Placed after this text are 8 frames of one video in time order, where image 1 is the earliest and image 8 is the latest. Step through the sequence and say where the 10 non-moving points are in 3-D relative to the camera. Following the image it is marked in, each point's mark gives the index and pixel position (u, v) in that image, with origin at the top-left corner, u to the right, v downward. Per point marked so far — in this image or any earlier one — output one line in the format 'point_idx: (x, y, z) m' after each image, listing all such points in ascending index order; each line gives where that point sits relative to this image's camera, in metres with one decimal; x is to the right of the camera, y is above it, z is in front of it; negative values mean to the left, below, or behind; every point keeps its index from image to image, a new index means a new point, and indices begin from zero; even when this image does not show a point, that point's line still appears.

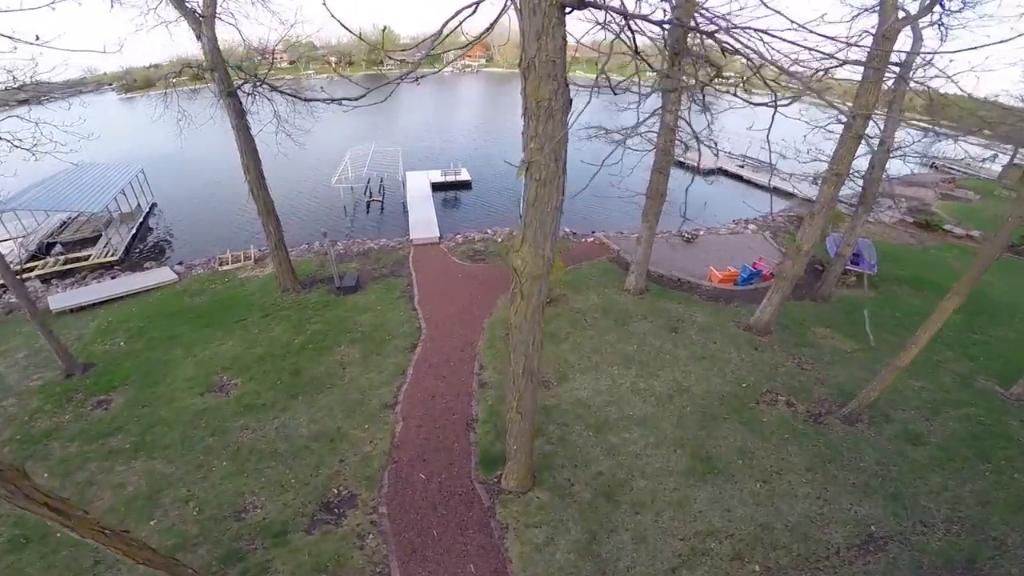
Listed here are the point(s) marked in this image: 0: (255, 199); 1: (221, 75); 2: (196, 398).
0: (-6.2, +2.1, +11.4) m
1: (-6.3, +4.5, +10.5) m
2: (-5.8, -2.0, +8.9) m
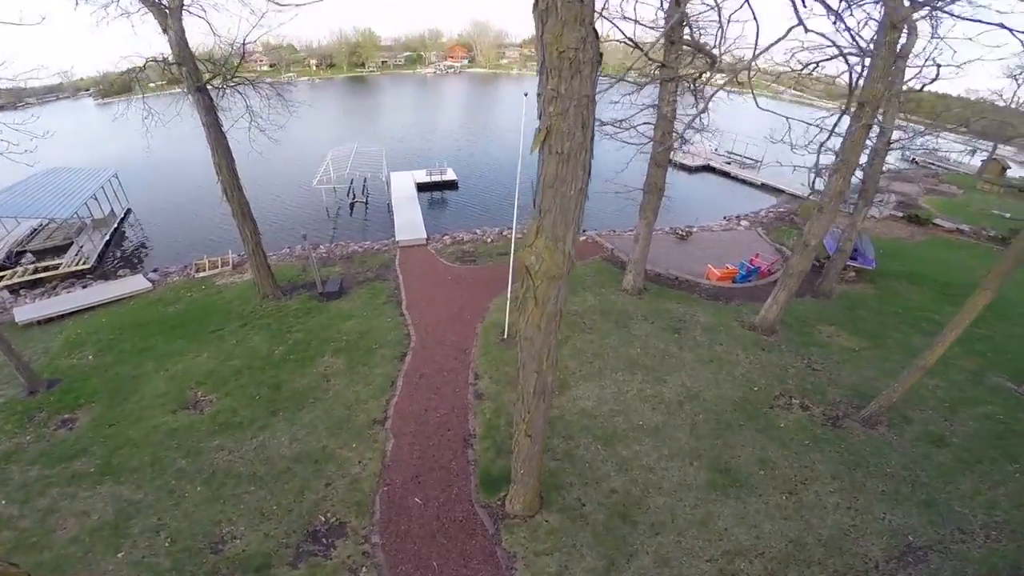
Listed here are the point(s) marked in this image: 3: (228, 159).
0: (-6.3, +2.0, +10.7) m
1: (-6.5, +4.3, +9.8) m
2: (-5.8, -2.2, +8.2) m
3: (-6.2, +2.7, +10.4) m
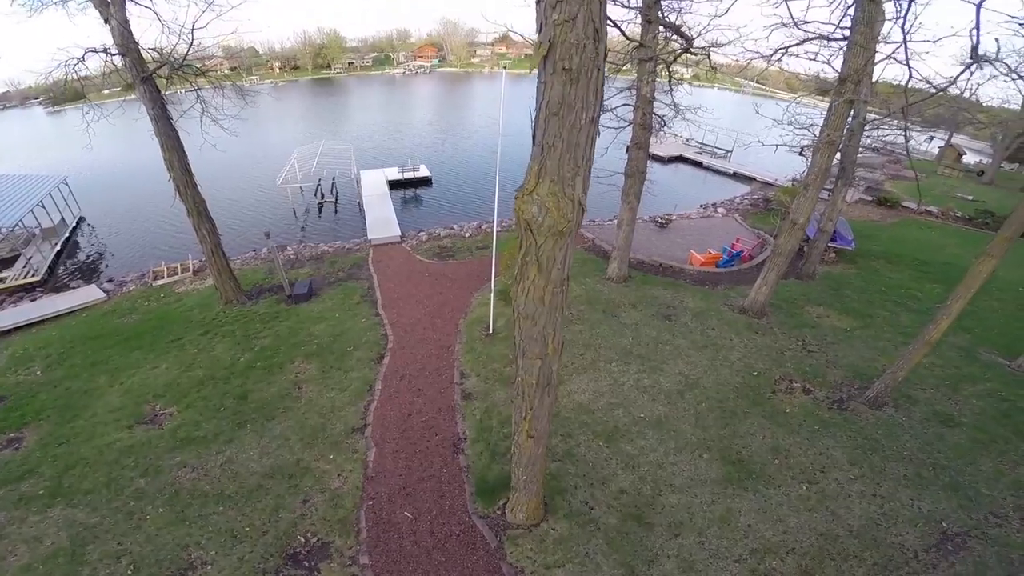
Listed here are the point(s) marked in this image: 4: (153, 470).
0: (-6.8, +1.8, +9.8) m
1: (-7.0, +4.2, +8.9) m
2: (-6.0, -2.2, +7.3) m
3: (-6.7, +2.6, +9.6) m
4: (-5.0, -2.5, +6.6) m
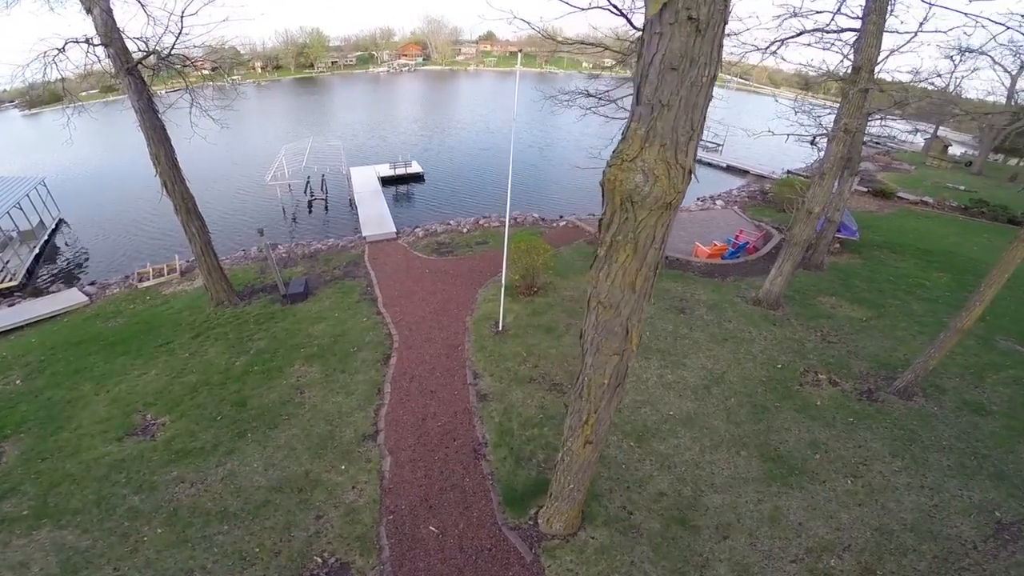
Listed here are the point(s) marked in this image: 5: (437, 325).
0: (-6.7, +1.8, +9.2) m
1: (-6.9, +4.1, +8.3) m
2: (-5.7, -2.3, +6.8) m
3: (-6.6, +2.6, +9.0) m
4: (-4.7, -2.5, +6.1) m
5: (-1.4, -0.7, +8.9) m
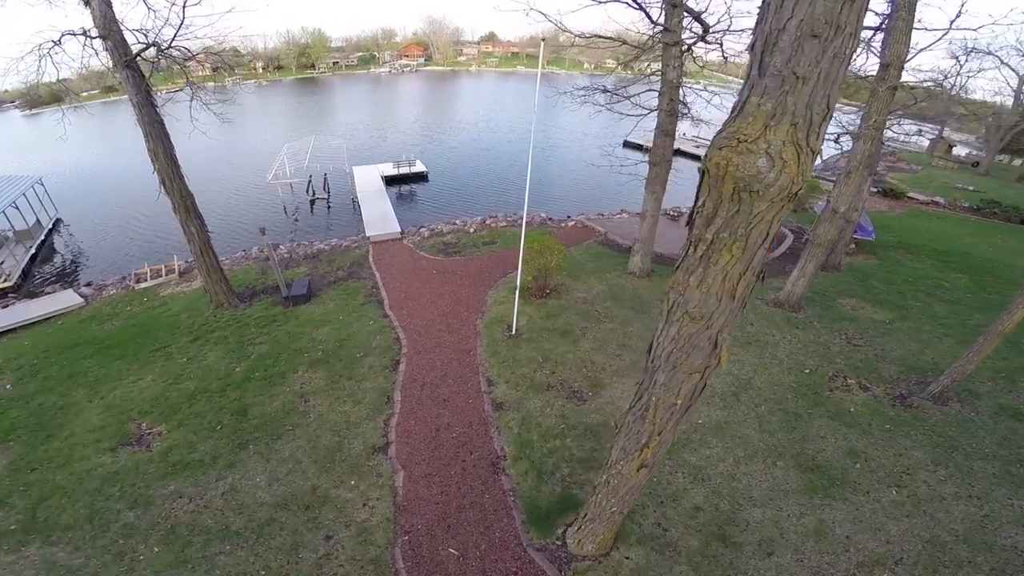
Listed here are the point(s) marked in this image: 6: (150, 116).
0: (-6.4, +1.8, +8.9) m
1: (-6.7, +4.1, +7.9) m
2: (-5.5, -2.3, +6.4) m
3: (-6.3, +2.6, +8.6) m
4: (-4.5, -2.6, +5.7) m
5: (-1.2, -0.7, +8.5) m
6: (-6.5, +3.1, +8.5) m
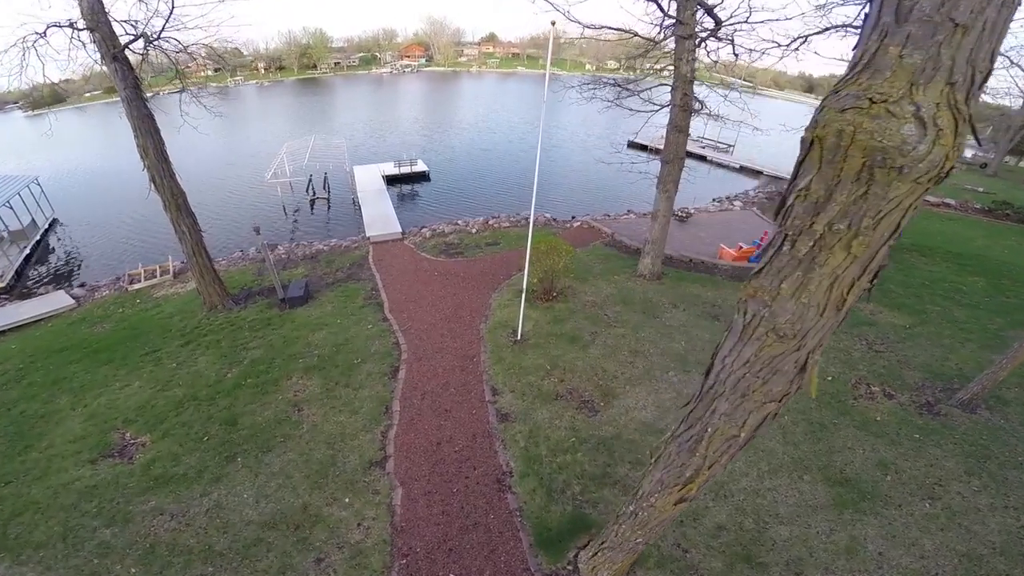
0: (-6.3, +1.8, +8.5) m
1: (-6.6, +4.1, +7.6) m
2: (-5.4, -2.3, +6.1) m
3: (-6.2, +2.6, +8.3) m
4: (-4.4, -2.6, +5.3) m
5: (-1.1, -0.8, +8.1) m
6: (-6.4, +3.0, +8.1) m
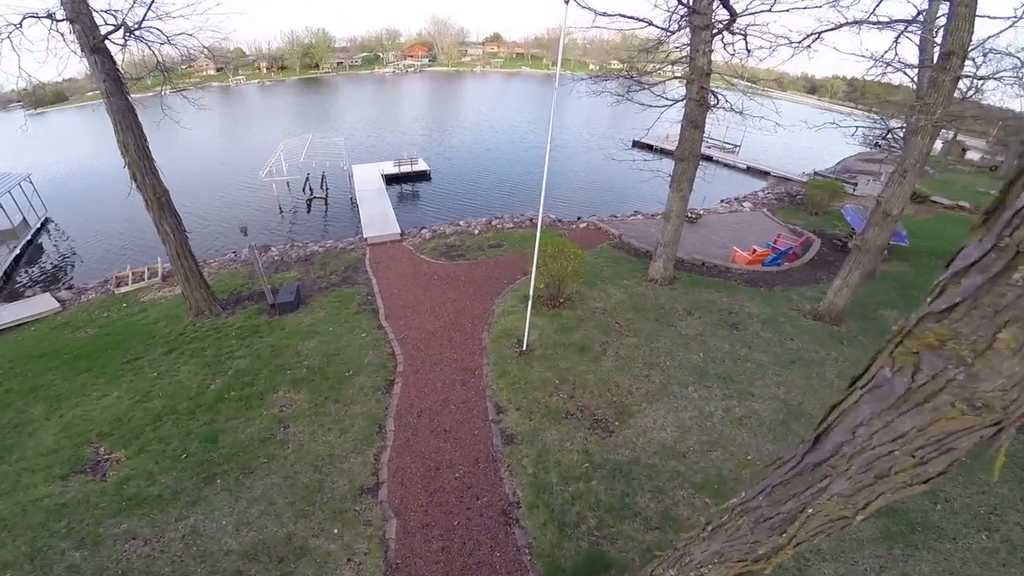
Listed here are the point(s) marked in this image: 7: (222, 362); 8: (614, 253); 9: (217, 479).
0: (-6.2, +1.7, +8.0) m
1: (-6.5, +4.0, +7.0) m
2: (-5.4, -2.4, +5.5) m
3: (-6.1, +2.5, +7.7) m
4: (-4.3, -2.7, +4.8) m
5: (-1.0, -0.9, +7.6) m
6: (-6.3, +3.0, +7.6) m
7: (-4.6, -1.2, +7.5) m
8: (+2.4, +0.8, +11.0) m
9: (-3.4, -2.2, +5.5) m
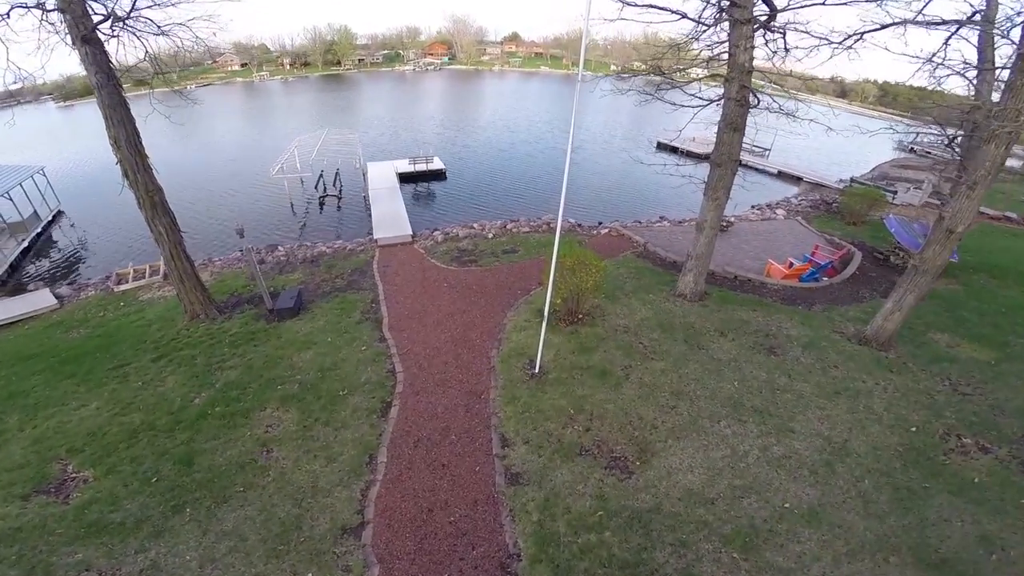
0: (-6.0, +1.7, +7.5) m
1: (-6.2, +4.0, +6.6) m
2: (-5.3, -2.4, +5.0) m
3: (-5.8, +2.4, +7.3) m
4: (-4.3, -2.7, +4.3) m
5: (-0.8, -1.1, +6.9) m
6: (-6.0, +2.9, +7.1) m
7: (-4.4, -1.3, +7.0) m
8: (+2.7, +0.5, +10.2) m
9: (-3.4, -2.3, +4.9) m
